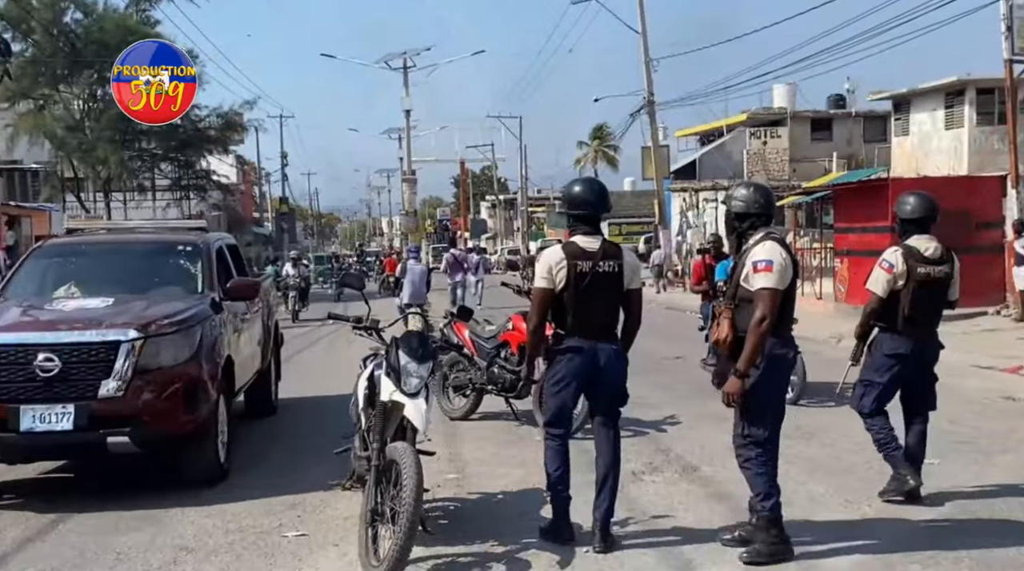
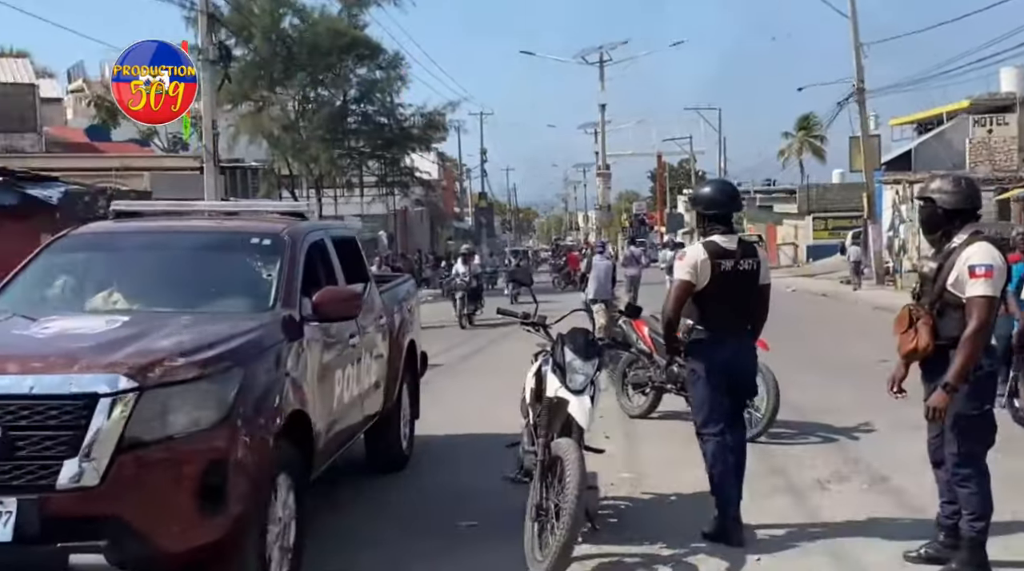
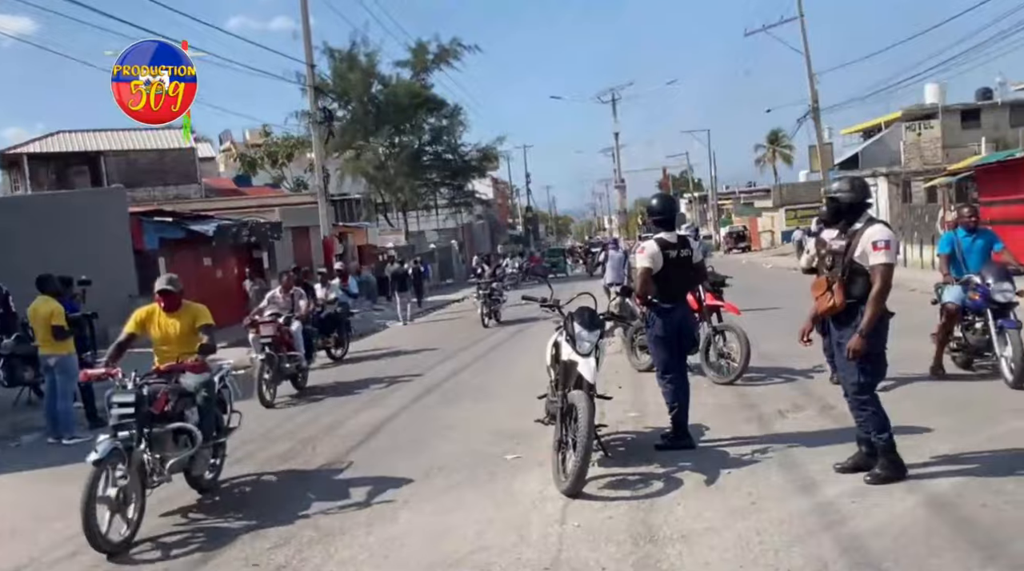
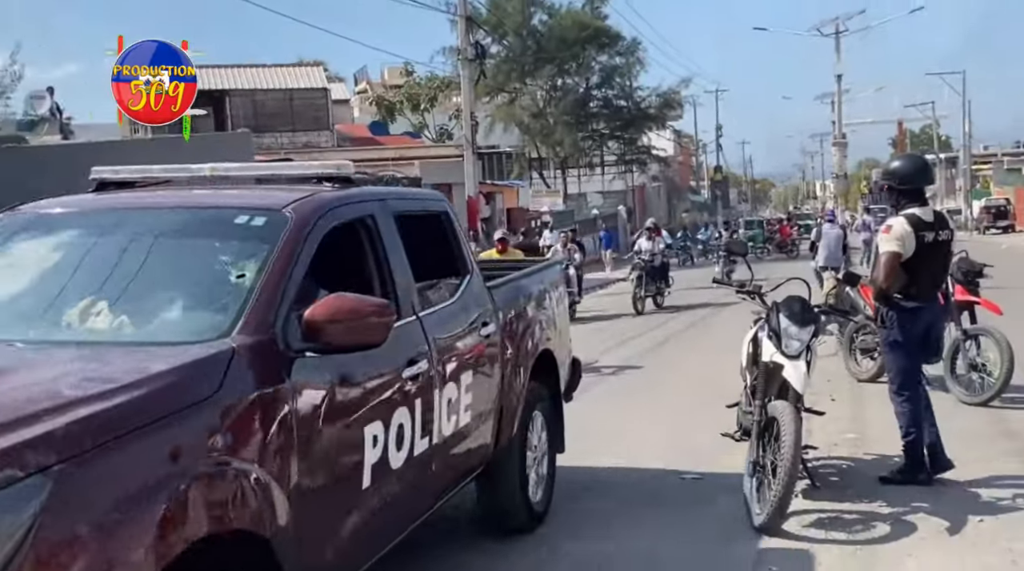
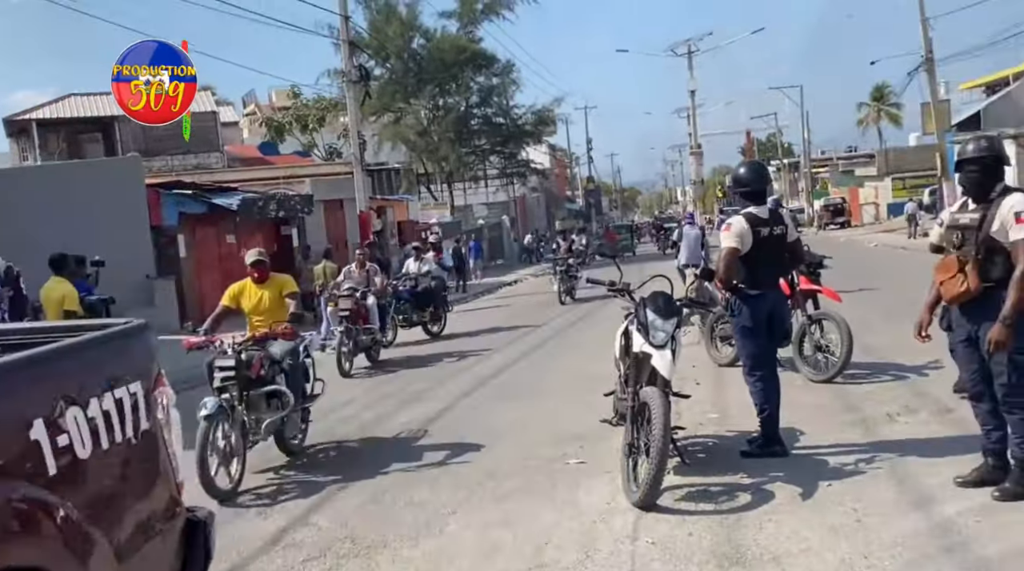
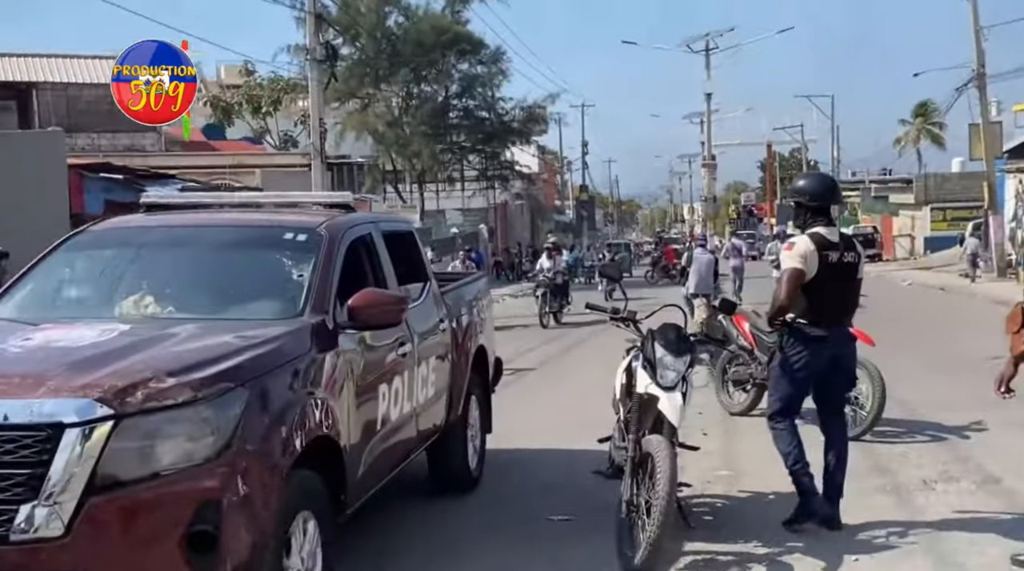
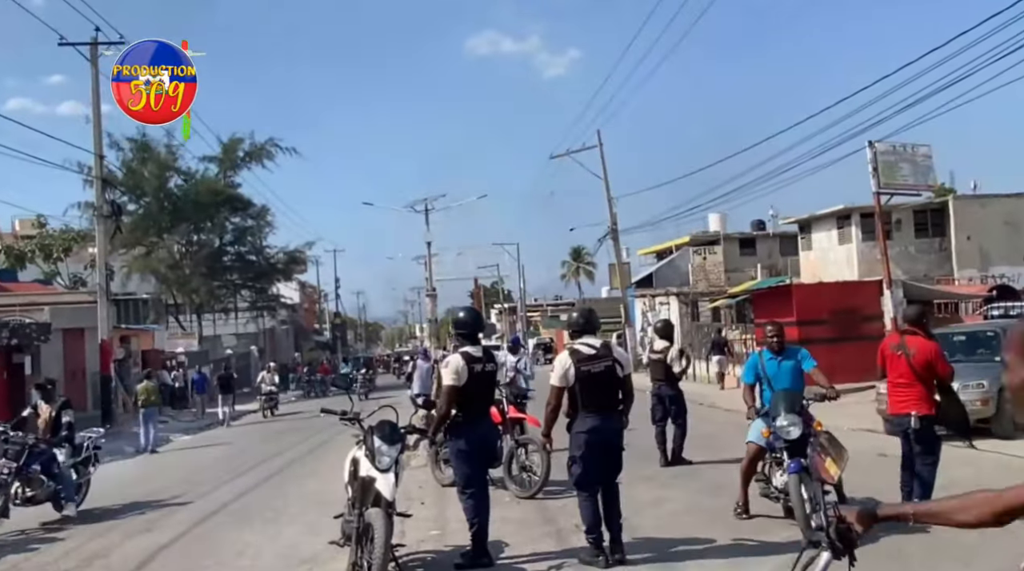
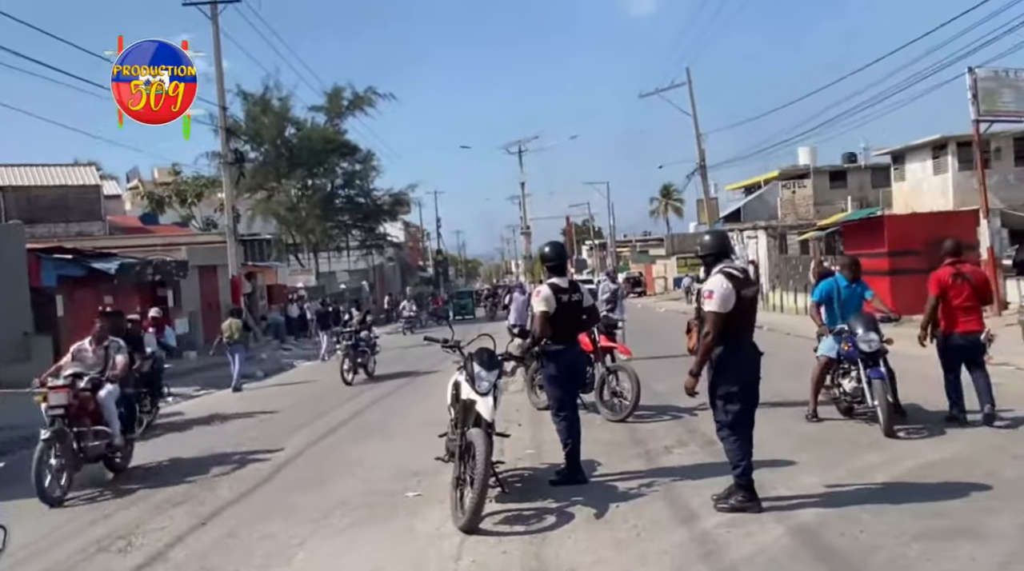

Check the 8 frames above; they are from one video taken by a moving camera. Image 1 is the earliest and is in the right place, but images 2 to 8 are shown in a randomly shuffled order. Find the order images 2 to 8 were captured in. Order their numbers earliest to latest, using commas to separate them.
2, 6, 4, 5, 3, 8, 7
